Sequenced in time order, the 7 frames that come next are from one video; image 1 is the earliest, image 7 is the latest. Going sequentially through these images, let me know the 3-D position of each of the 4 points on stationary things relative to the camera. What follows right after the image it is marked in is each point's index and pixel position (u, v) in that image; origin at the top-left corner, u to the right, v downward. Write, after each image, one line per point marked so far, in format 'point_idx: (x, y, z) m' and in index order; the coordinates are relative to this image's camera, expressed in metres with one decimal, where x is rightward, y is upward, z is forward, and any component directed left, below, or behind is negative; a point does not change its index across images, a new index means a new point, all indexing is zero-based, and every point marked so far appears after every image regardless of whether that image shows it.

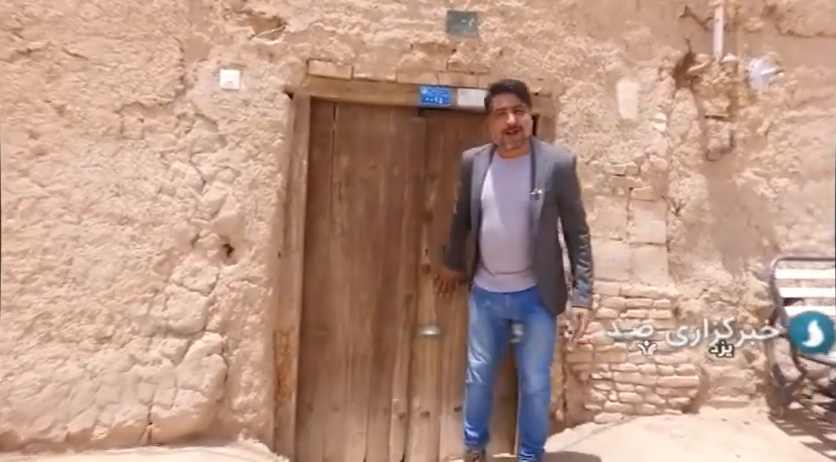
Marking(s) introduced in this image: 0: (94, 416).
0: (-1.3, -0.8, +1.9) m
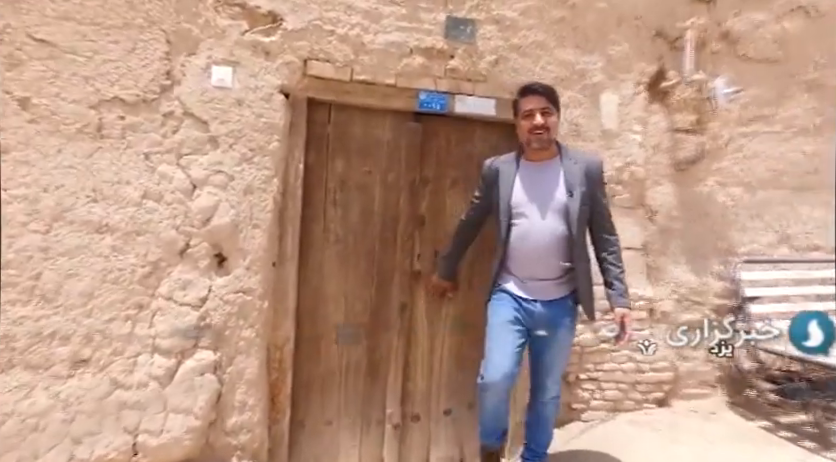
0: (-1.3, -0.8, +1.7) m
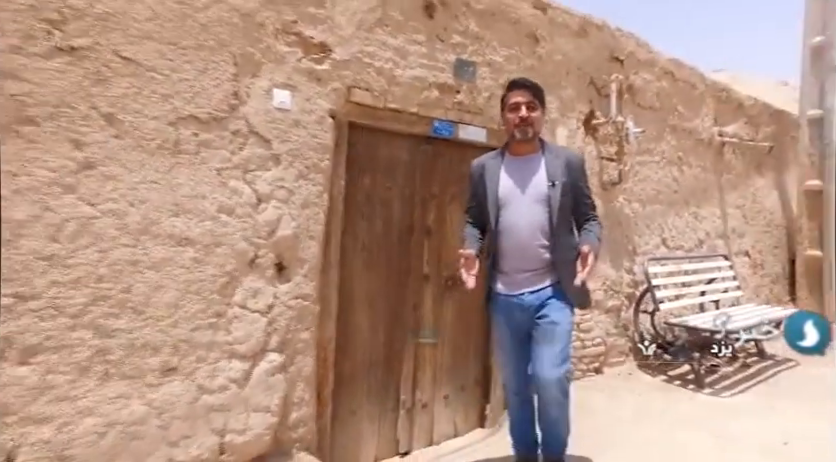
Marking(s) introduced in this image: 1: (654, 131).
0: (-0.9, -0.8, +1.8) m
1: (+2.1, +0.9, +4.1) m
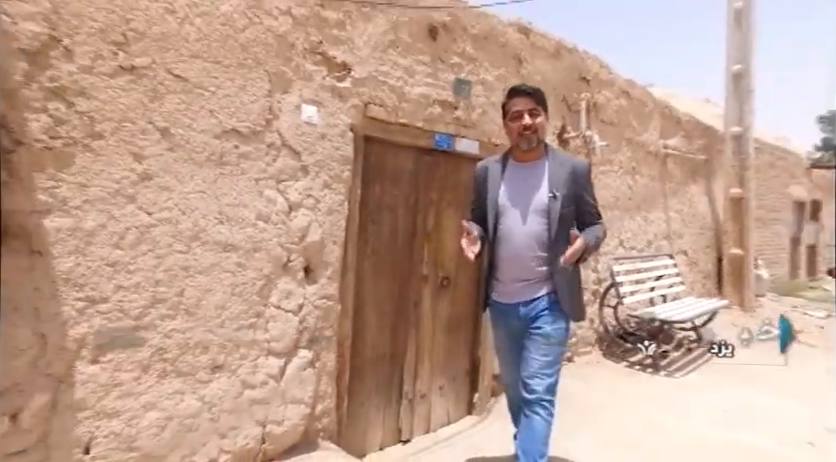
0: (-0.8, -0.9, +1.9) m
1: (+1.9, +0.9, +4.6) m
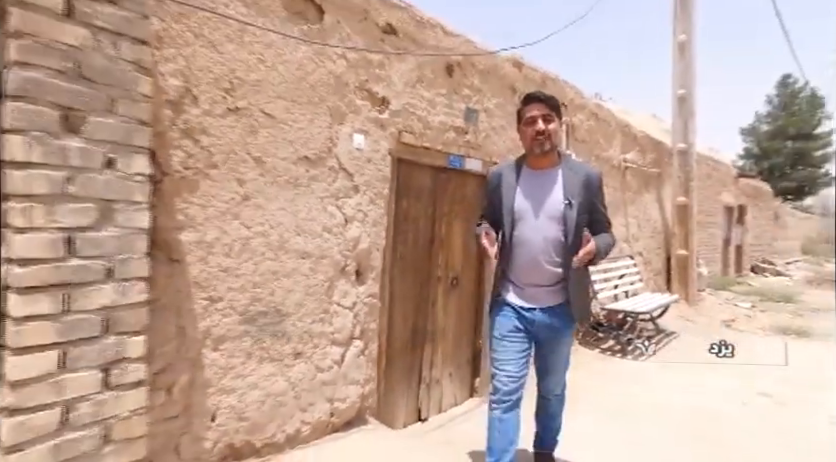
0: (-0.6, -0.9, +2.3) m
1: (+1.9, +0.8, +5.2) m
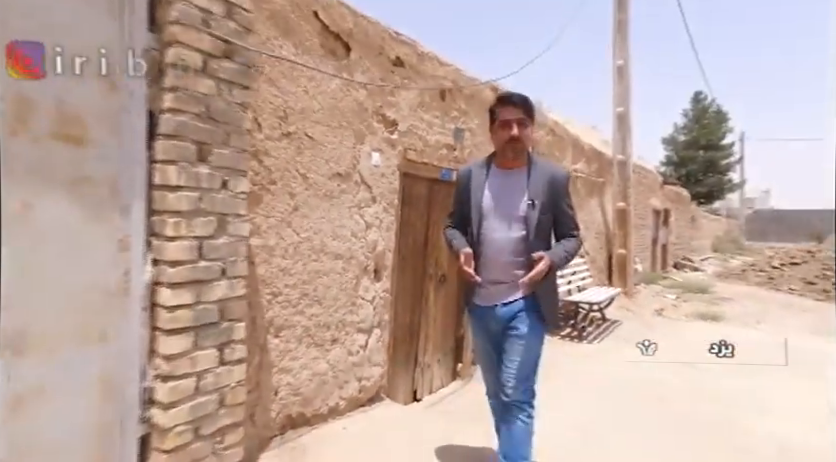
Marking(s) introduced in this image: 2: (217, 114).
0: (-0.5, -1.0, +2.7) m
1: (+1.6, +0.8, +5.9) m
2: (-0.8, +0.5, +1.9) m
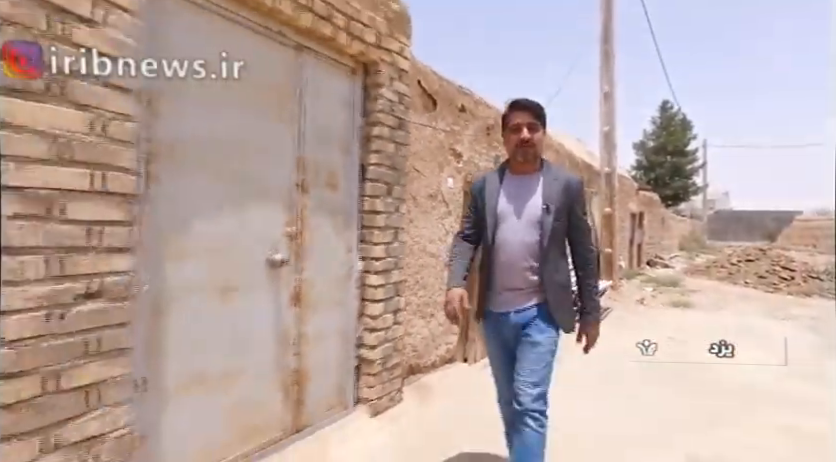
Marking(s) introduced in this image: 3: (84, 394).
0: (+0.1, -1.0, +3.8) m
1: (+2.0, +0.7, +7.1) m
2: (-0.2, +0.4, +3.0) m
3: (-1.1, -0.5, +1.5) m
